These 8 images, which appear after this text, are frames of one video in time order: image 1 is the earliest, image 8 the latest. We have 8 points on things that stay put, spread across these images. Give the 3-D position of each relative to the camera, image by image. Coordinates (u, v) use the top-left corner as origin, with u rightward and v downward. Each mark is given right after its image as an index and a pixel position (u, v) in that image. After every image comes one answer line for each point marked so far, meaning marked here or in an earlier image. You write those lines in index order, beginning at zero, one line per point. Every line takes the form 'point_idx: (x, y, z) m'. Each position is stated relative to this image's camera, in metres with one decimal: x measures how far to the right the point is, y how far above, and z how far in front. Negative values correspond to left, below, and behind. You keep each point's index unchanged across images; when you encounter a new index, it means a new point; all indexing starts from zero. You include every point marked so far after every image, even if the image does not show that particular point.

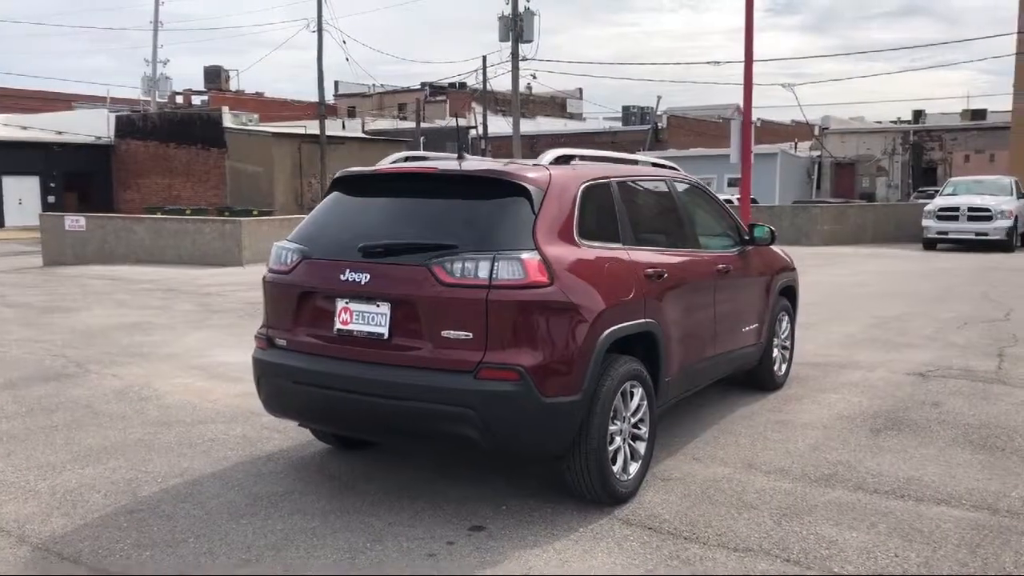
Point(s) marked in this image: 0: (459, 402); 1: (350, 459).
0: (-0.2, -0.6, +4.2) m
1: (-1.0, -1.1, +5.6) m
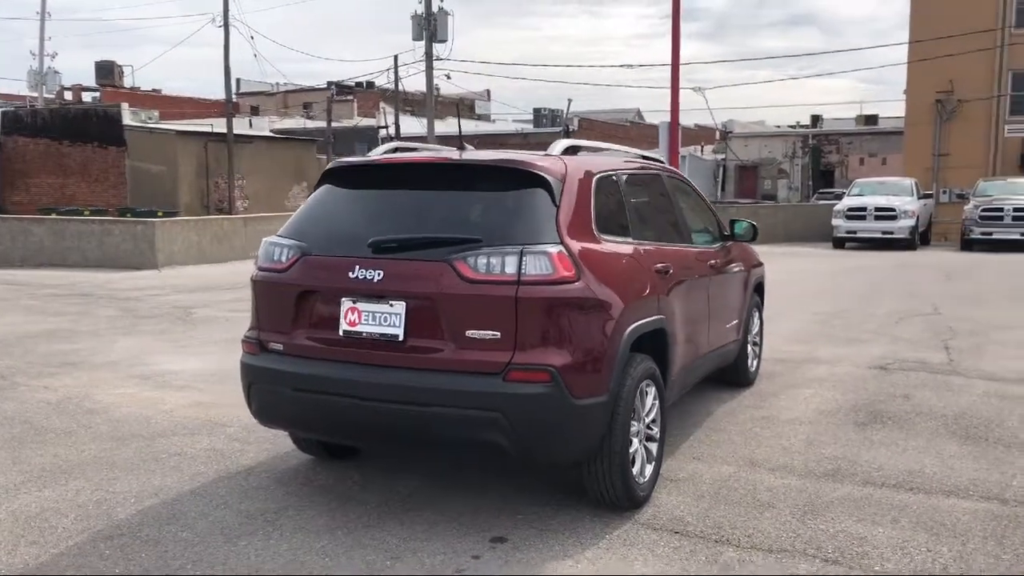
0: (-0.1, -0.5, +3.9) m
1: (-1.0, -1.1, +5.2) m
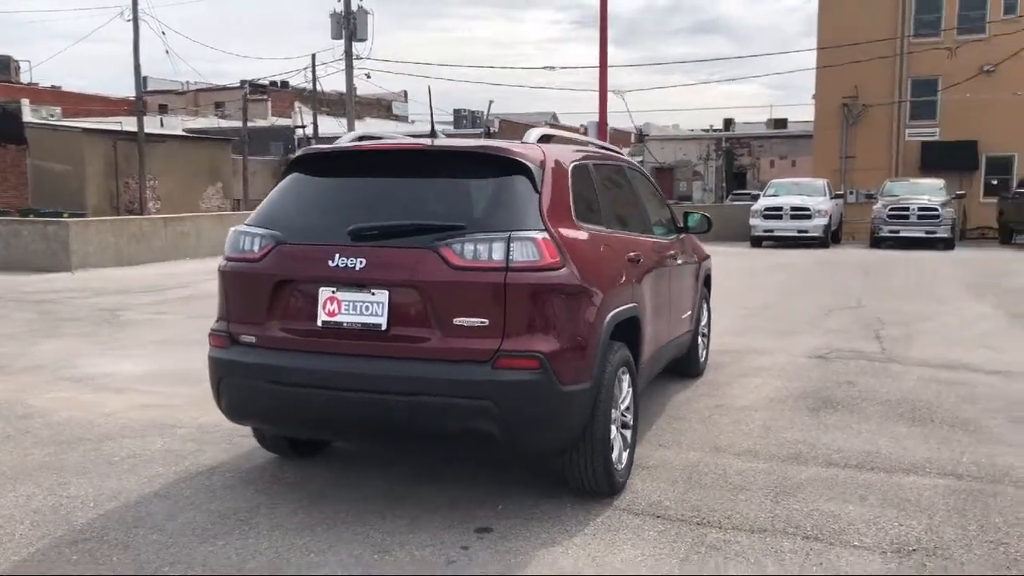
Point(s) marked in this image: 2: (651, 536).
0: (-0.1, -0.5, +3.9) m
1: (-1.2, -1.1, +5.1) m
2: (+0.7, -1.2, +4.1) m
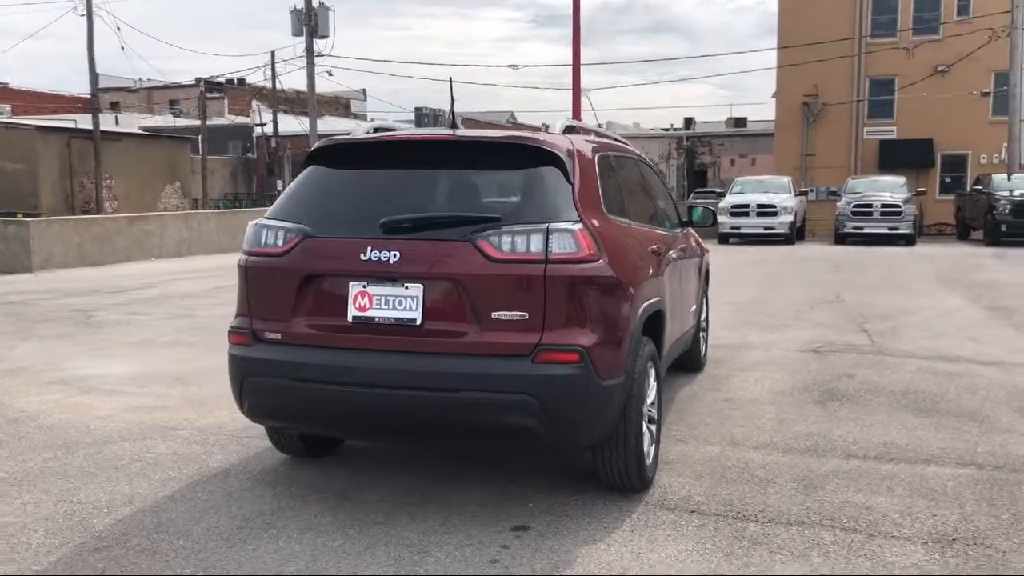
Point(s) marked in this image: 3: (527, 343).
0: (0.0, -0.4, +3.8) m
1: (-1.1, -1.0, +5.0) m
2: (+0.8, -1.1, +4.1) m
3: (+0.1, -0.2, +3.9) m
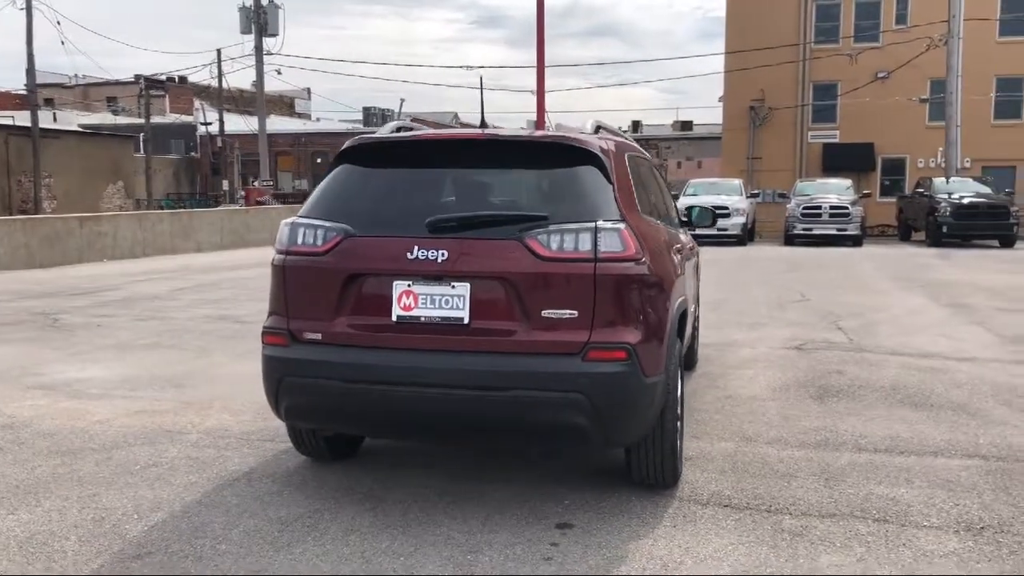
0: (+0.3, -0.4, +3.8) m
1: (-0.9, -1.0, +4.9) m
2: (+1.0, -1.1, +4.2) m
3: (+0.3, -0.2, +3.9) m
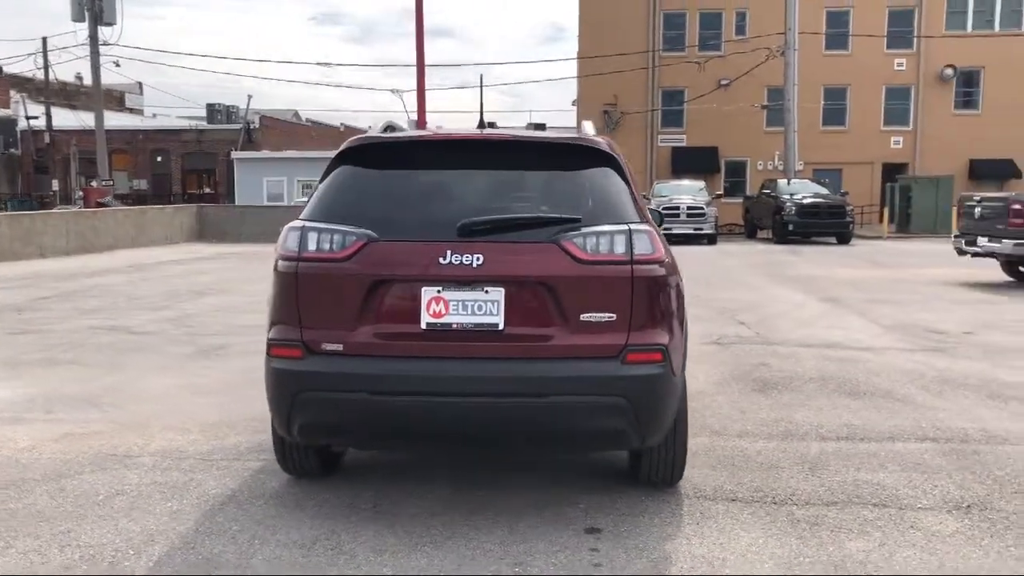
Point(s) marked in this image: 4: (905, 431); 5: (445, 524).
0: (+0.4, -0.5, +3.8) m
1: (-0.9, -1.1, +4.7) m
2: (+1.1, -1.1, +4.3) m
3: (+0.4, -0.2, +3.9) m
4: (+2.6, -0.9, +5.8) m
5: (-0.3, -1.1, +4.1) m
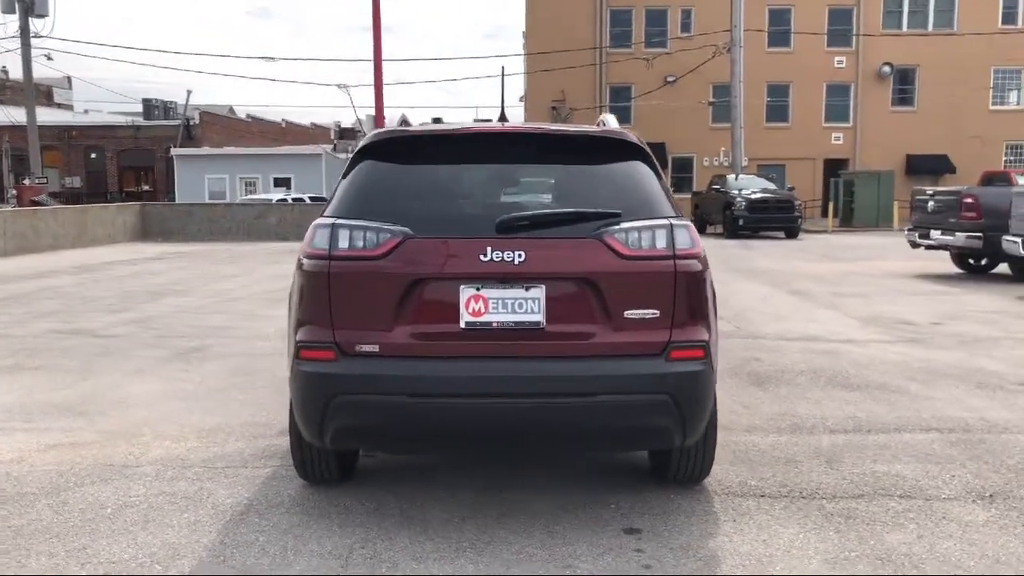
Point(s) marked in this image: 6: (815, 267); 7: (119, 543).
0: (+0.6, -0.4, +3.7) m
1: (-0.8, -1.1, +4.5) m
2: (+1.3, -1.1, +4.2) m
3: (+0.6, -0.2, +3.8) m
4: (+2.7, -0.9, +5.9) m
5: (-0.2, -1.1, +4.0) m
6: (+6.3, +0.4, +18.2) m
7: (-1.7, -1.1, +3.9) m
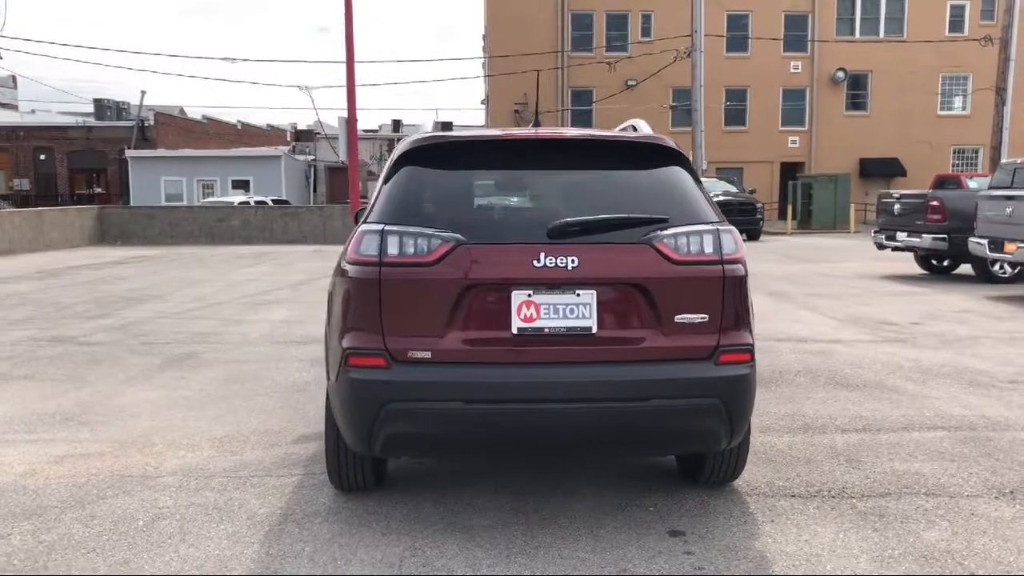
0: (+0.8, -0.5, +3.8) m
1: (-0.6, -1.1, +4.5) m
2: (+1.5, -1.1, +4.3) m
3: (+0.8, -0.2, +3.8) m
4: (+2.8, -0.9, +6.0) m
5: (+0.1, -1.1, +4.0) m
6: (+5.8, +0.4, +18.5) m
7: (-1.5, -1.2, +3.8) m
